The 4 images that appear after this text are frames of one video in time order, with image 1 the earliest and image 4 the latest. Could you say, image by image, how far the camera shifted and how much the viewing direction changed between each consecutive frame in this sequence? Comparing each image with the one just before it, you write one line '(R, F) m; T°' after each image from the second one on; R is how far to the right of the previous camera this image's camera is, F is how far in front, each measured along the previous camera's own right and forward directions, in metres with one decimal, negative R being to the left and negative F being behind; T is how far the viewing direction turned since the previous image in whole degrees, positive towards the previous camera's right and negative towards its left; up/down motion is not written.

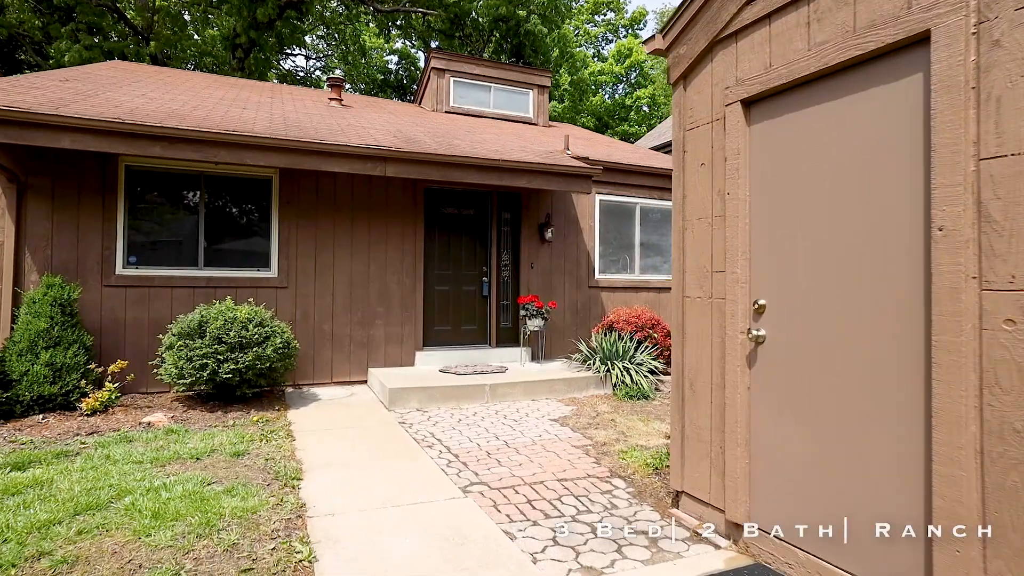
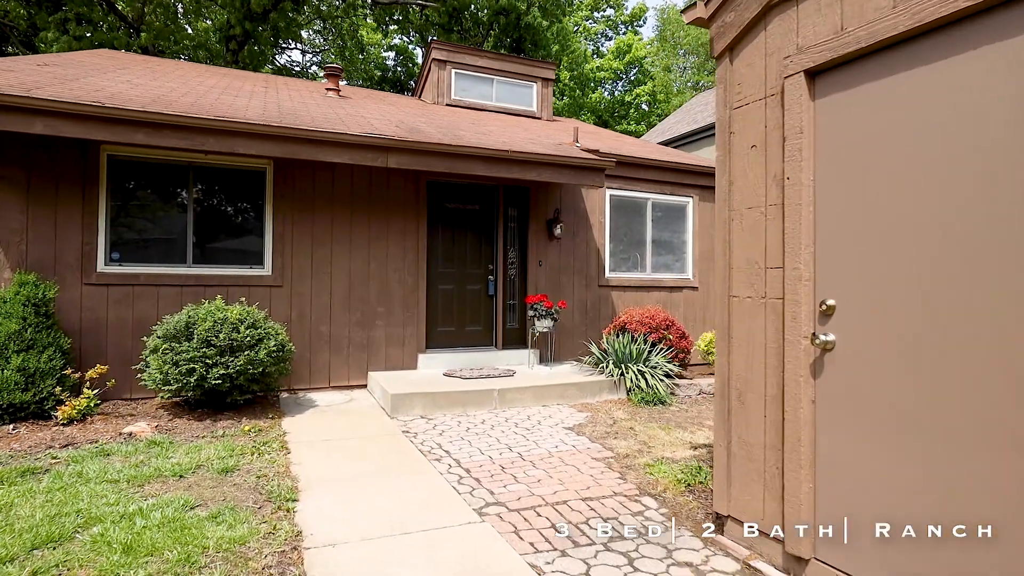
(-0.1, +0.3) m; 0°
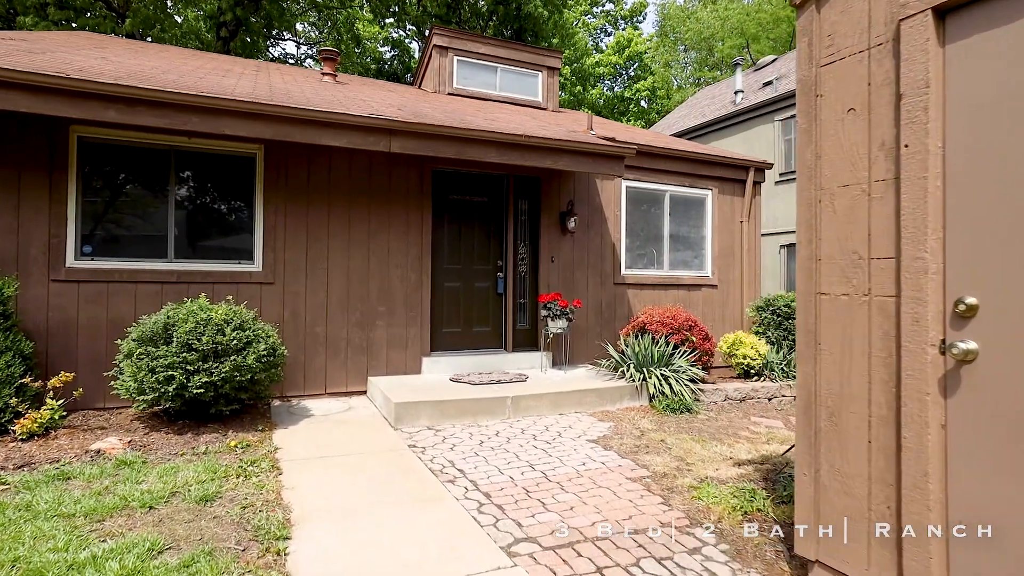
(-0.2, +0.5) m; +1°
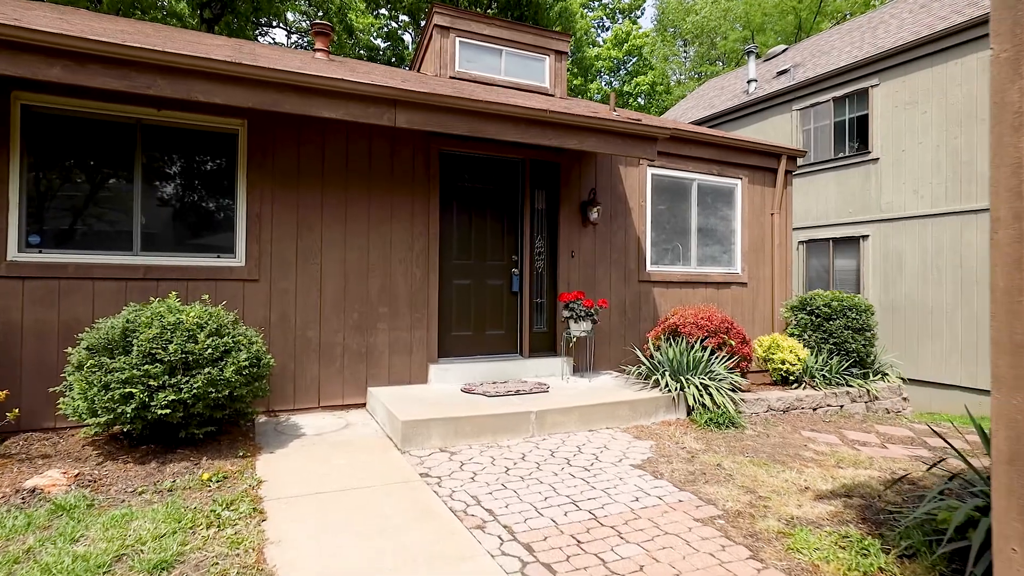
(-0.3, +0.7) m; +1°
